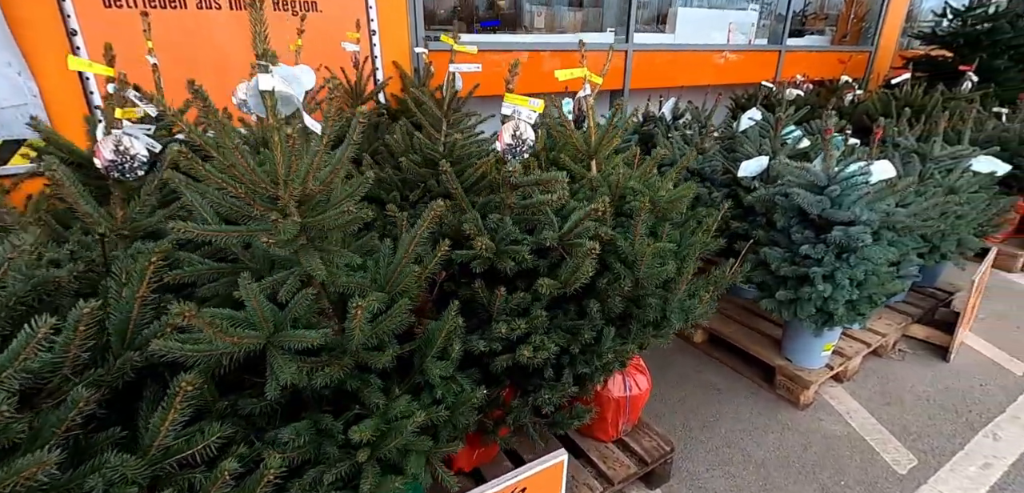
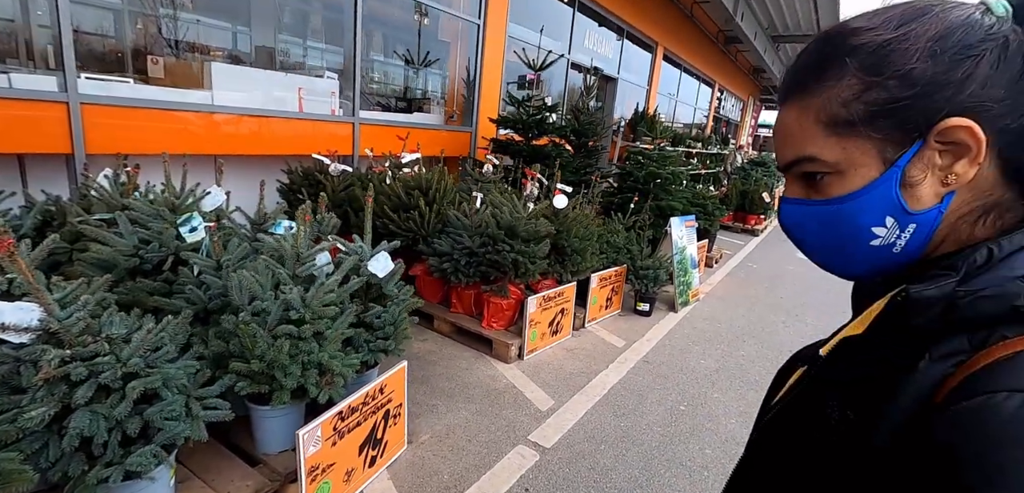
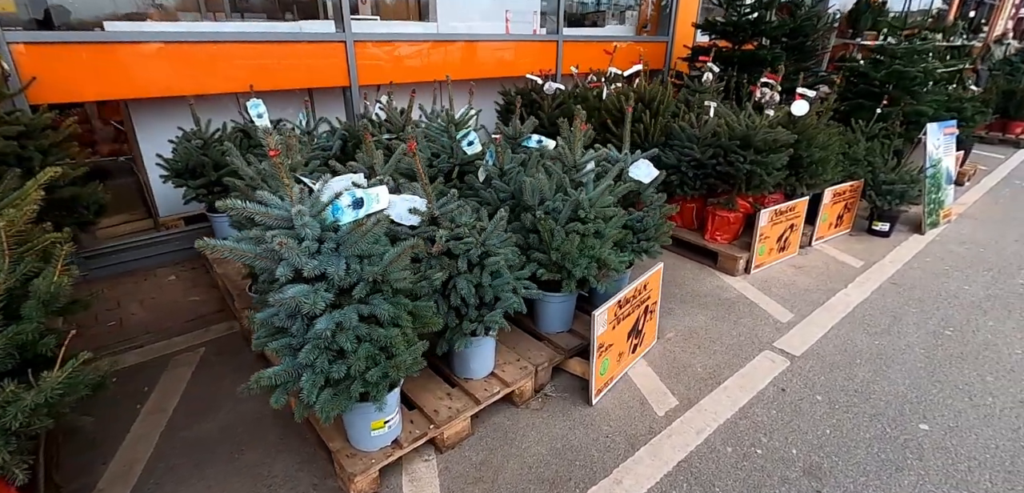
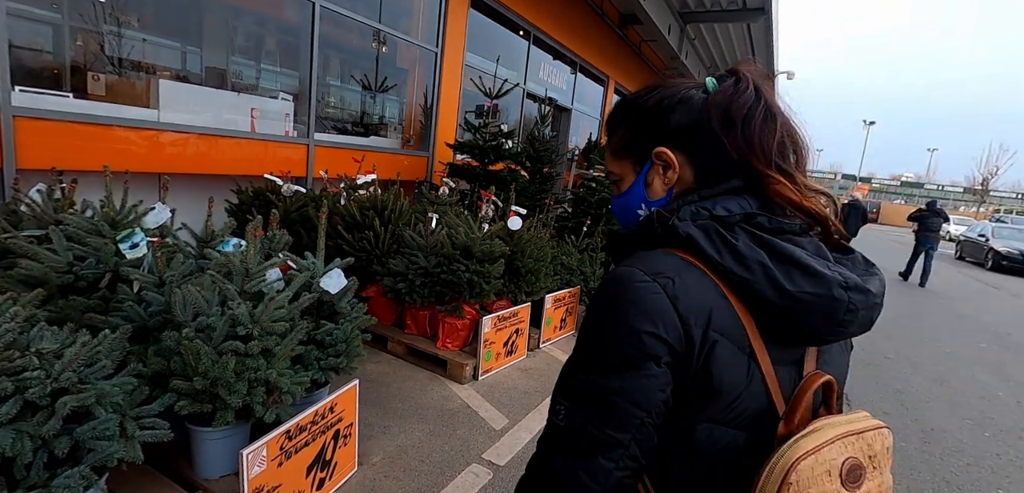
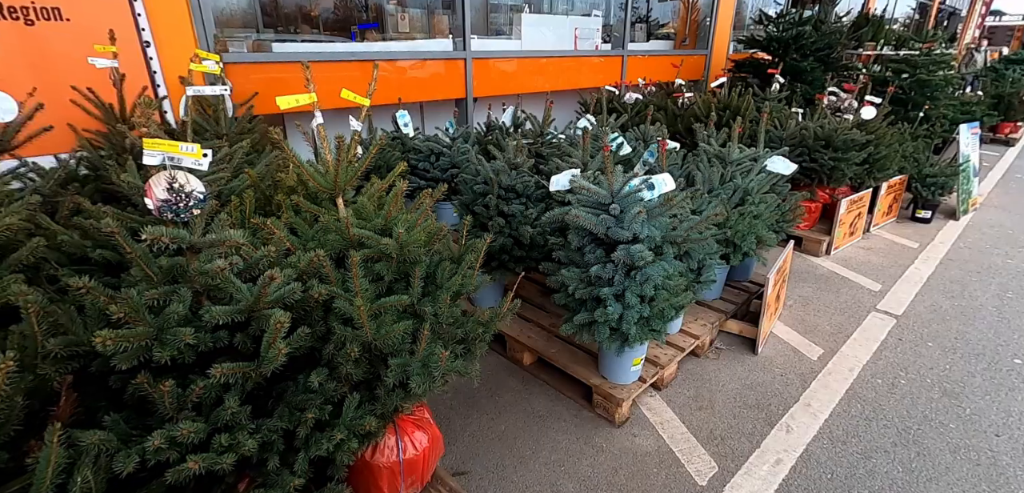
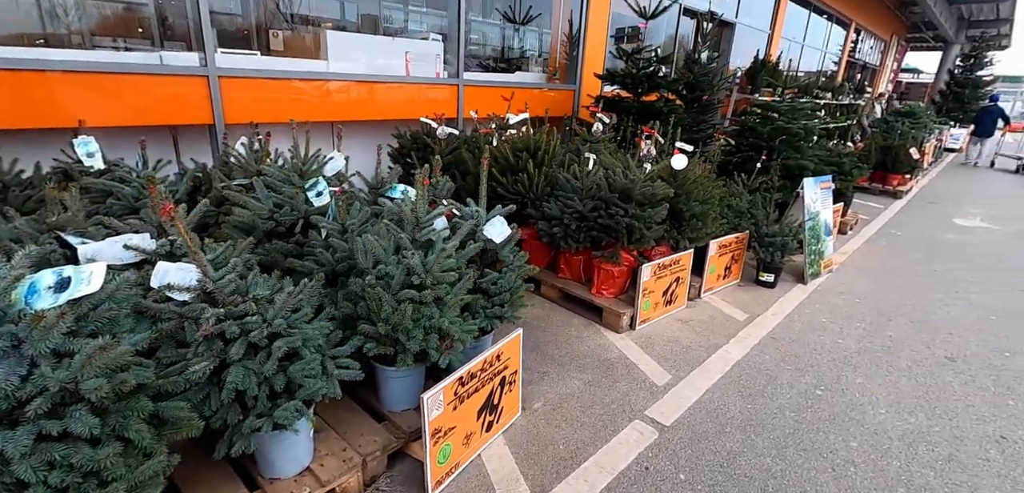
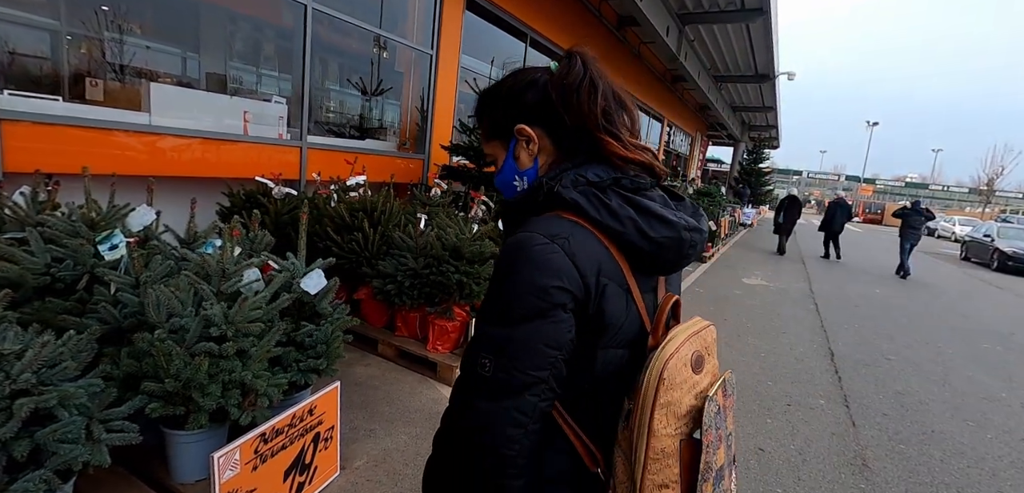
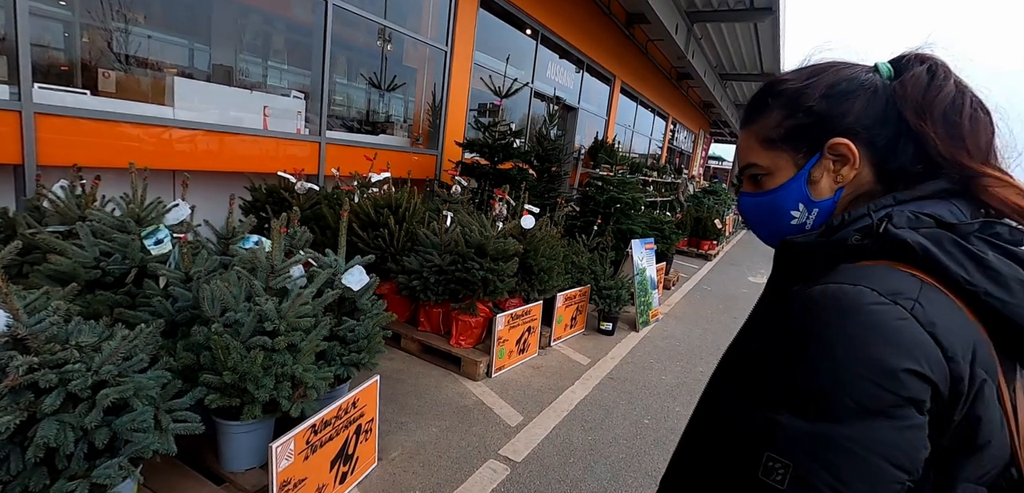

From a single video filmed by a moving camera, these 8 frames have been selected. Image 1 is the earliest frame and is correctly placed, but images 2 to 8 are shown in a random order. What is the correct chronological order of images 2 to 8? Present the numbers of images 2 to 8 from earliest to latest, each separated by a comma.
5, 3, 6, 2, 8, 4, 7
